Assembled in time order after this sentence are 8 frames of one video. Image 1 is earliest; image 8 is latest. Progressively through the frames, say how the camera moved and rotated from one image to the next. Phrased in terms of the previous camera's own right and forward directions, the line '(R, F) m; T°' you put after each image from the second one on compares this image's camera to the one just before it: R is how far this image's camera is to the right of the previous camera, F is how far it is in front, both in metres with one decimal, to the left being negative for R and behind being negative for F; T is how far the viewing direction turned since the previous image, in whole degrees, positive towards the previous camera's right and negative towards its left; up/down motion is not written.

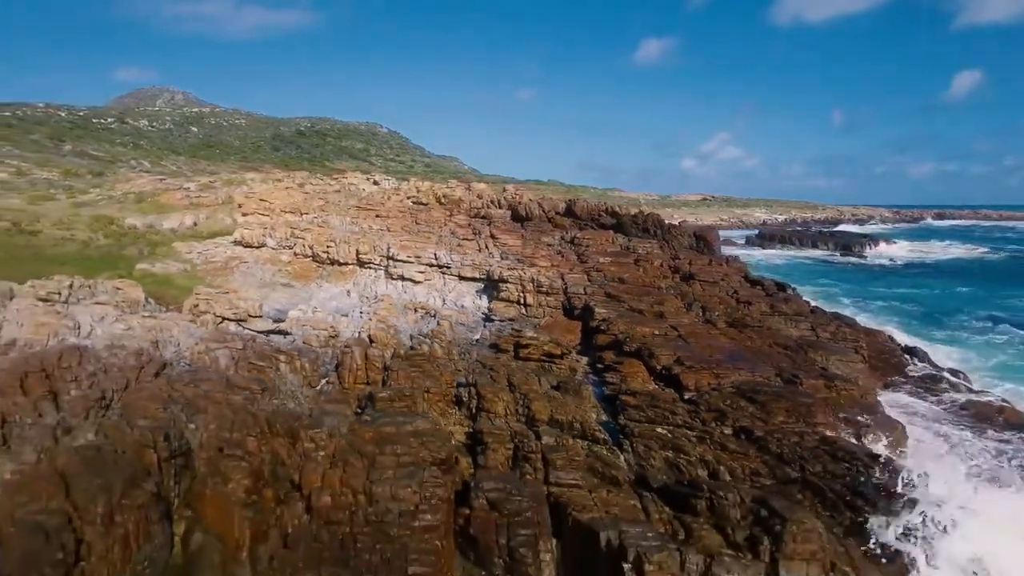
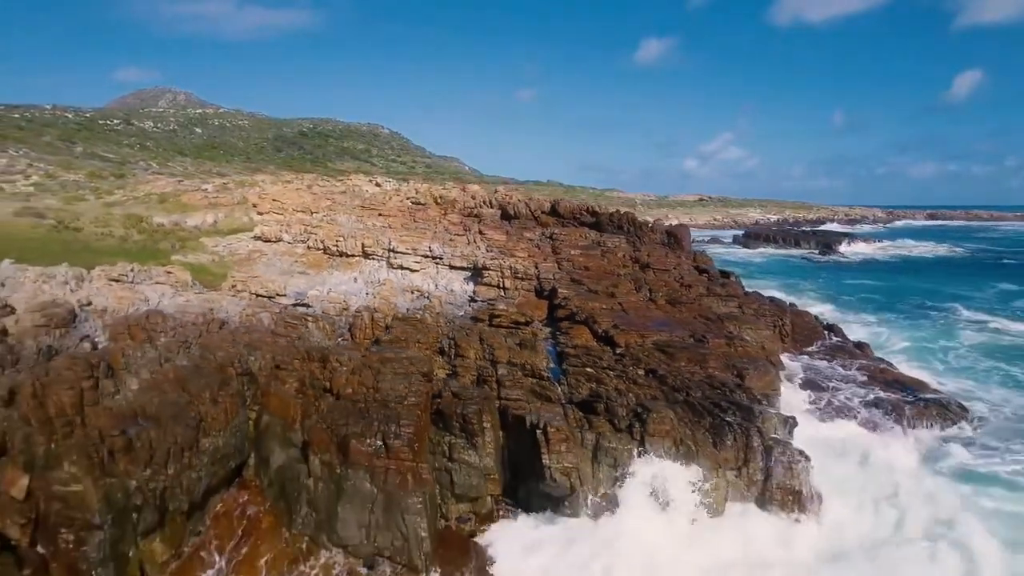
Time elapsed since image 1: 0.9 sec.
(+0.4, -2.5) m; 0°
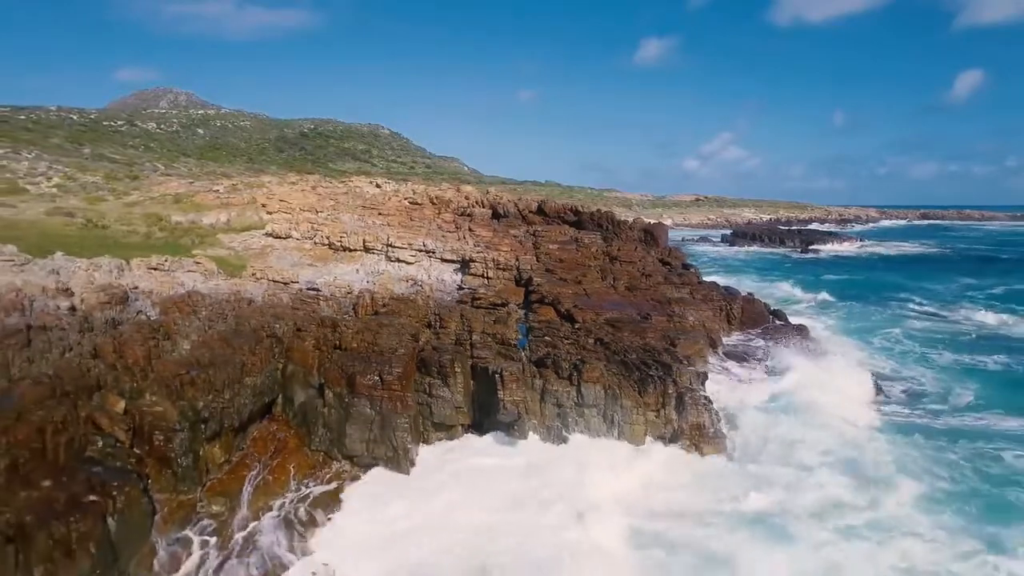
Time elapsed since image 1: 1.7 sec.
(+0.4, -2.1) m; 0°
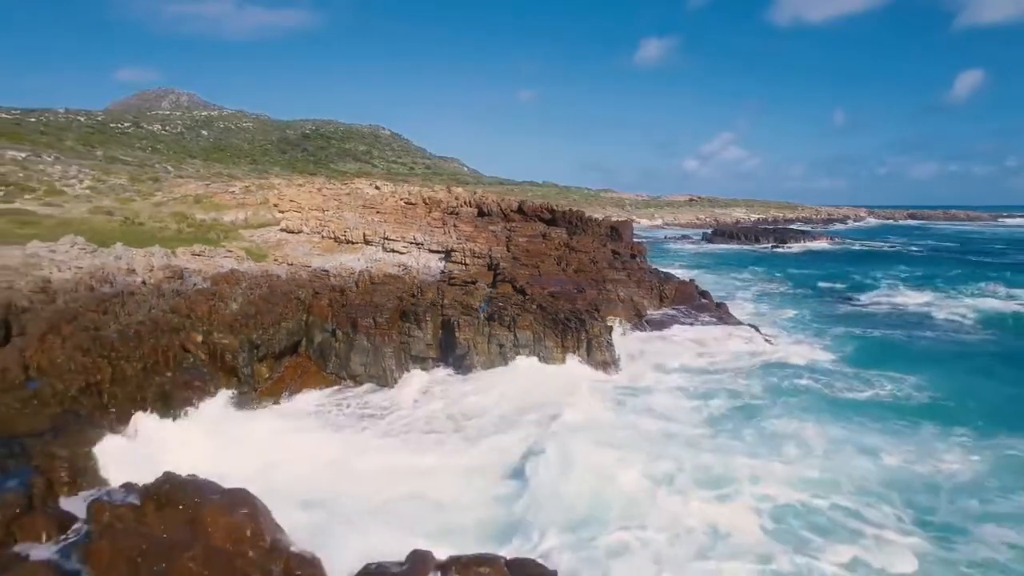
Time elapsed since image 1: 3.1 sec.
(+0.7, -3.8) m; 0°
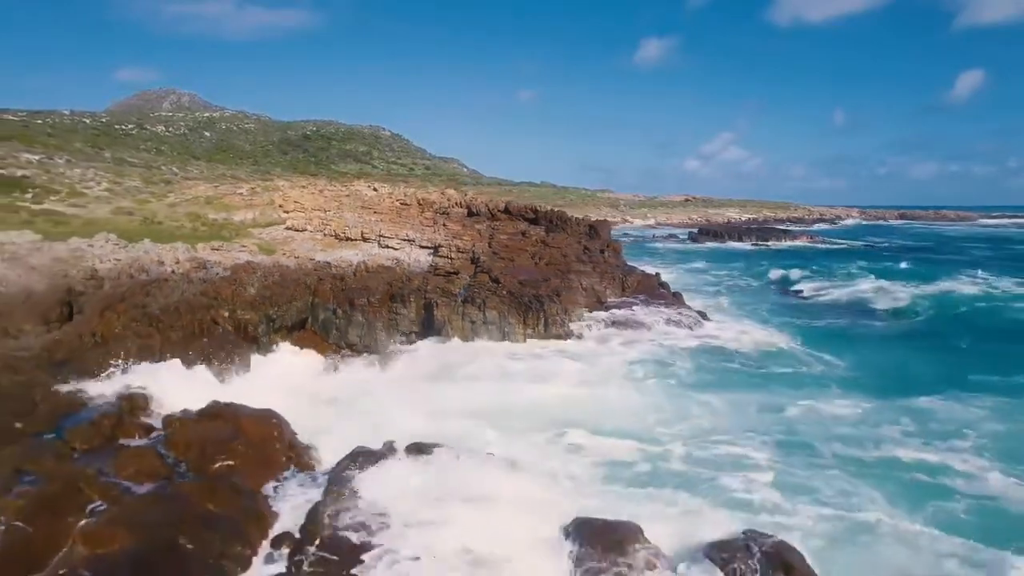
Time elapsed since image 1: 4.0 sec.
(+0.6, -2.7) m; 0°
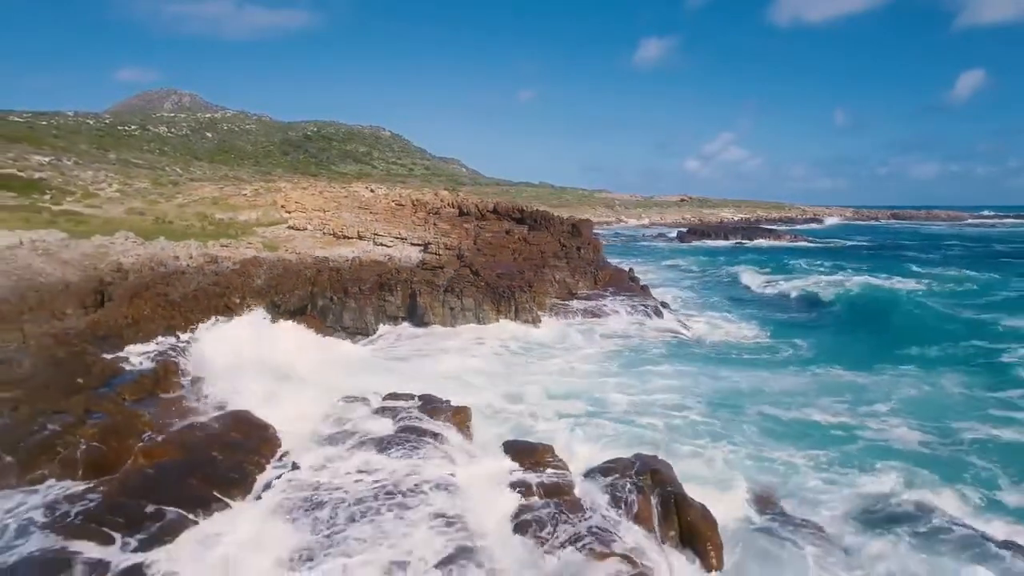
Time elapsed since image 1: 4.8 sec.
(+0.6, -2.2) m; 0°
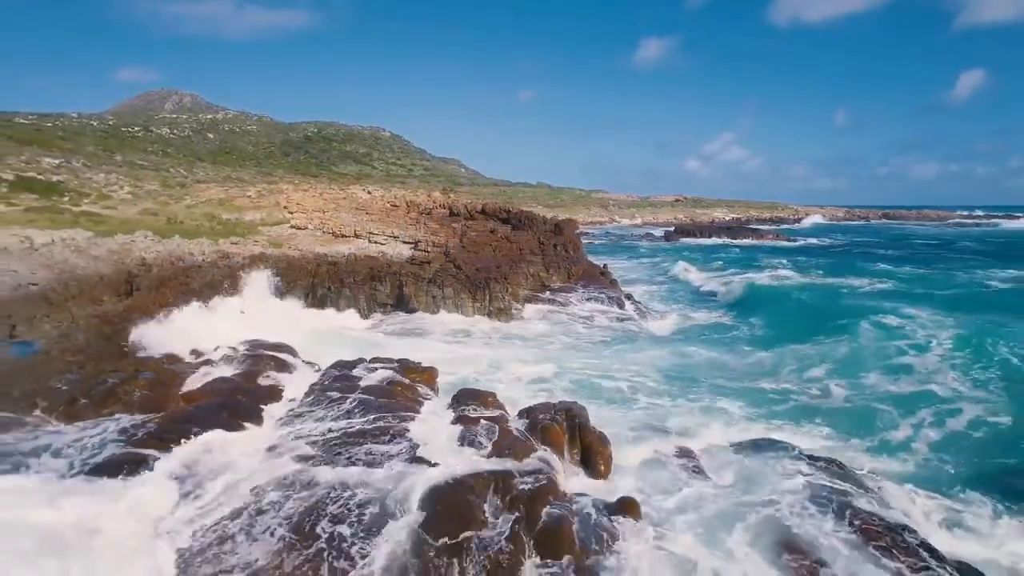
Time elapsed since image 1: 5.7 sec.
(+0.6, -2.6) m; 0°
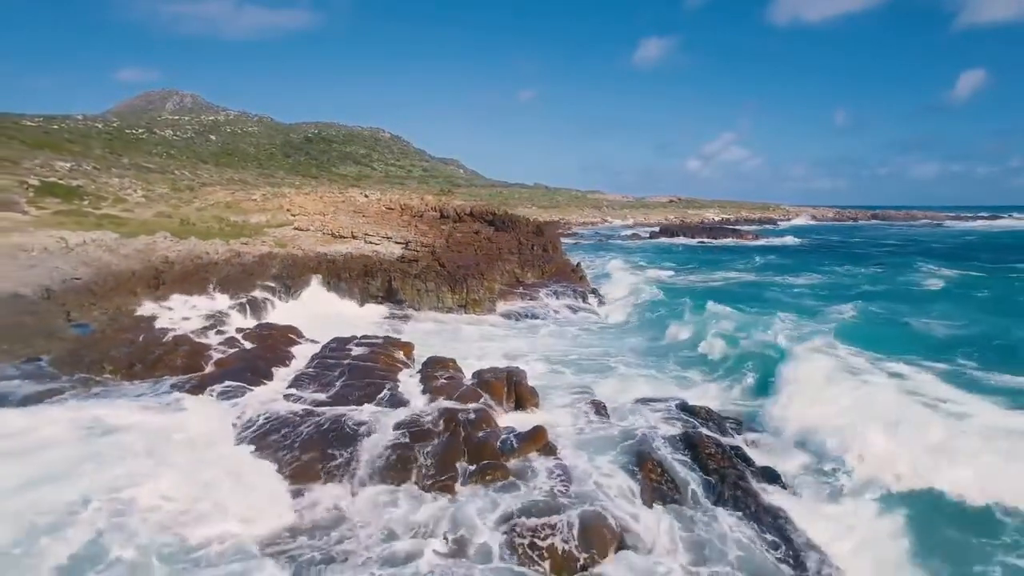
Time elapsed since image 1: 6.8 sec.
(+0.7, -3.3) m; 0°
